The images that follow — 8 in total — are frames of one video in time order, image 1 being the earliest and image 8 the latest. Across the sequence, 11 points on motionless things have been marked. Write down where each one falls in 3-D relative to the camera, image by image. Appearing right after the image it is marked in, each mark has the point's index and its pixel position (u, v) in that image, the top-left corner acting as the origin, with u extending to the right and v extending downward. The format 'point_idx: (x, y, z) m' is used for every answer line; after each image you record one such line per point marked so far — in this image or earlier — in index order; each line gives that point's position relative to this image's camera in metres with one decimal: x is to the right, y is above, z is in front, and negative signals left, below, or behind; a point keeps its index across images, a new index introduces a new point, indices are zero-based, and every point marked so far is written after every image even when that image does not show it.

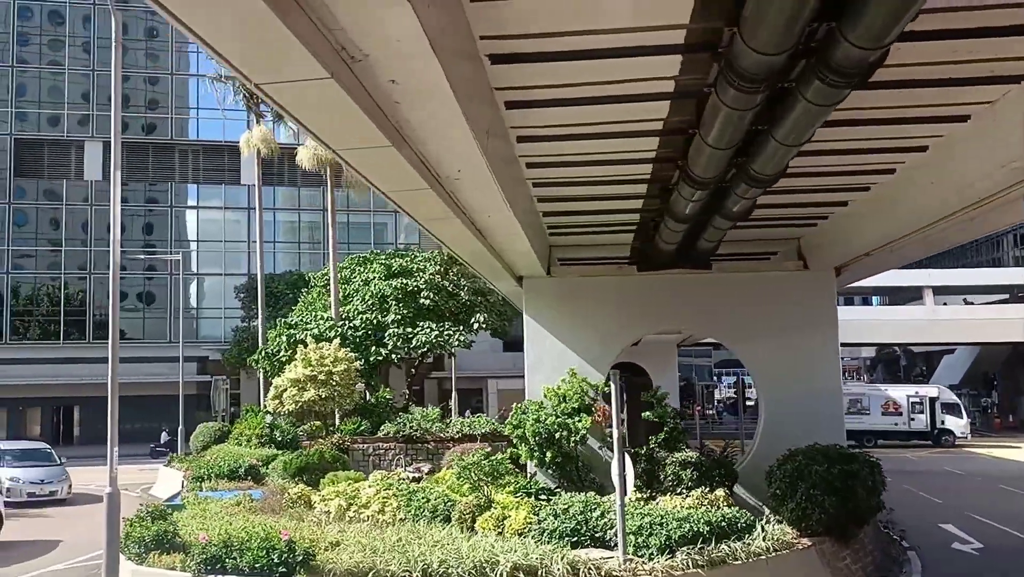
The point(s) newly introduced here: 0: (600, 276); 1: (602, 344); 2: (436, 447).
0: (+1.5, +0.2, +15.1) m
1: (+1.6, -1.0, +15.0) m
2: (-1.6, -3.4, +18.1) m
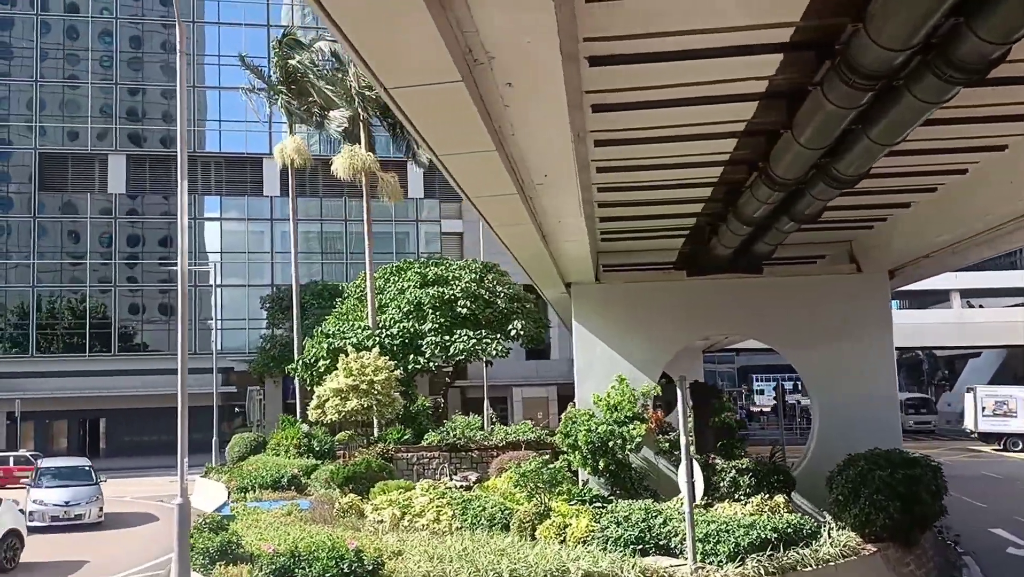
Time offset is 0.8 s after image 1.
0: (+2.4, +0.1, +15.0) m
1: (+2.5, -1.1, +14.9) m
2: (-0.7, -3.6, +18.0) m
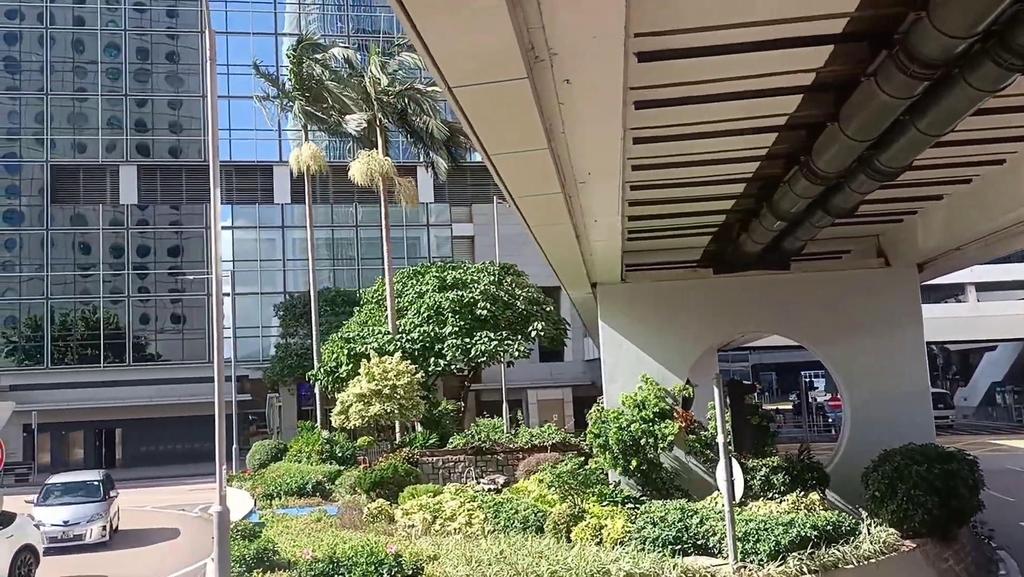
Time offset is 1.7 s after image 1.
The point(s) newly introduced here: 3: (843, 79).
0: (+2.9, +0.1, +14.9) m
1: (+3.0, -1.1, +14.8) m
2: (-0.1, -3.6, +17.9) m
3: (+2.7, +1.7, +6.8) m
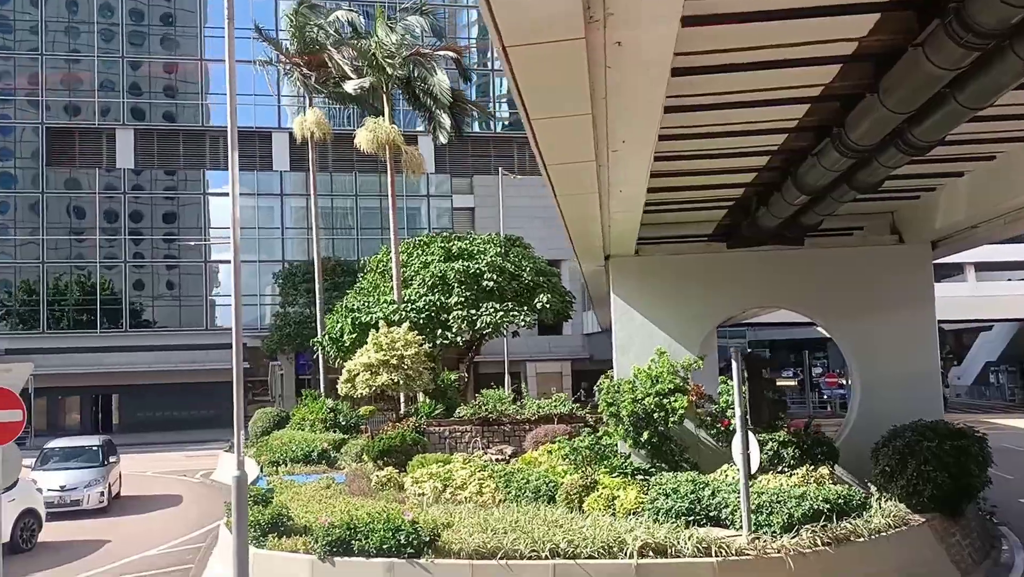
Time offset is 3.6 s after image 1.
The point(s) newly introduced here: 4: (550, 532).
0: (+3.1, +0.6, +14.9) m
1: (+3.1, -0.6, +14.8) m
2: (0.0, -3.0, +18.0) m
3: (+2.9, +1.9, +6.7) m
4: (+0.4, -3.0, +10.3) m
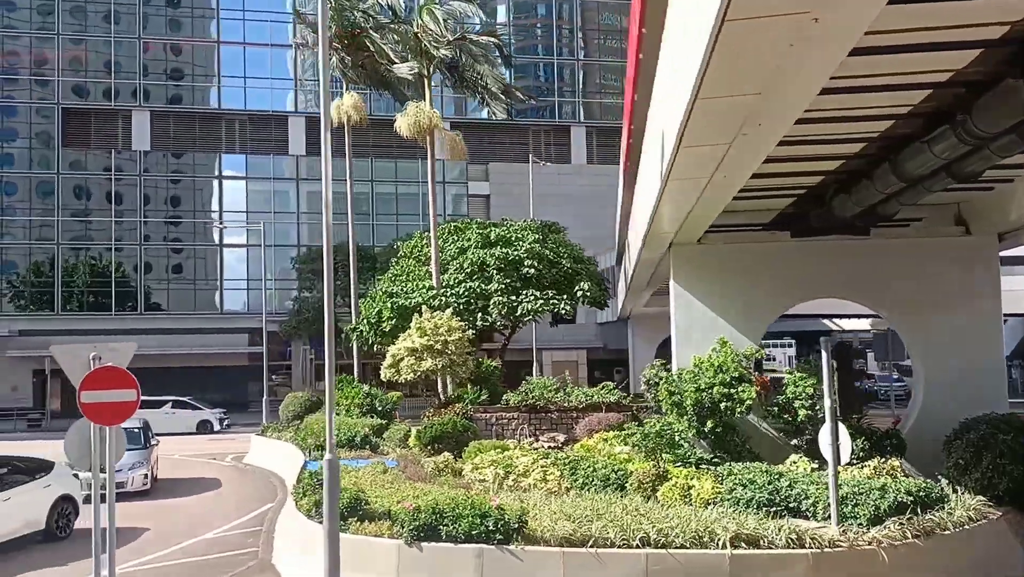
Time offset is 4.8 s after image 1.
0: (+4.1, +0.8, +14.7) m
1: (+4.2, -0.4, +14.6) m
2: (+1.0, -2.7, +17.9) m
3: (+4.1, +2.0, +6.5) m
4: (+1.5, -2.8, +10.2) m
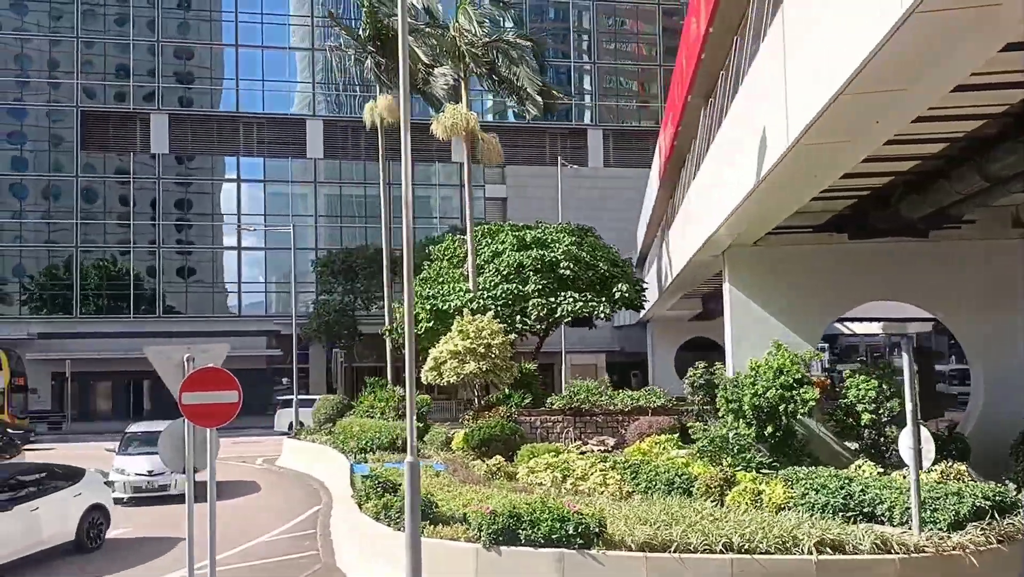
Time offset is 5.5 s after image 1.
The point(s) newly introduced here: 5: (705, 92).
0: (+5.1, +0.7, +14.6) m
1: (+5.1, -0.4, +14.5) m
2: (+2.0, -2.8, +17.8) m
3: (+5.0, +2.0, +6.4) m
4: (+2.4, -2.8, +10.1) m
5: (+3.5, +3.5, +15.1) m
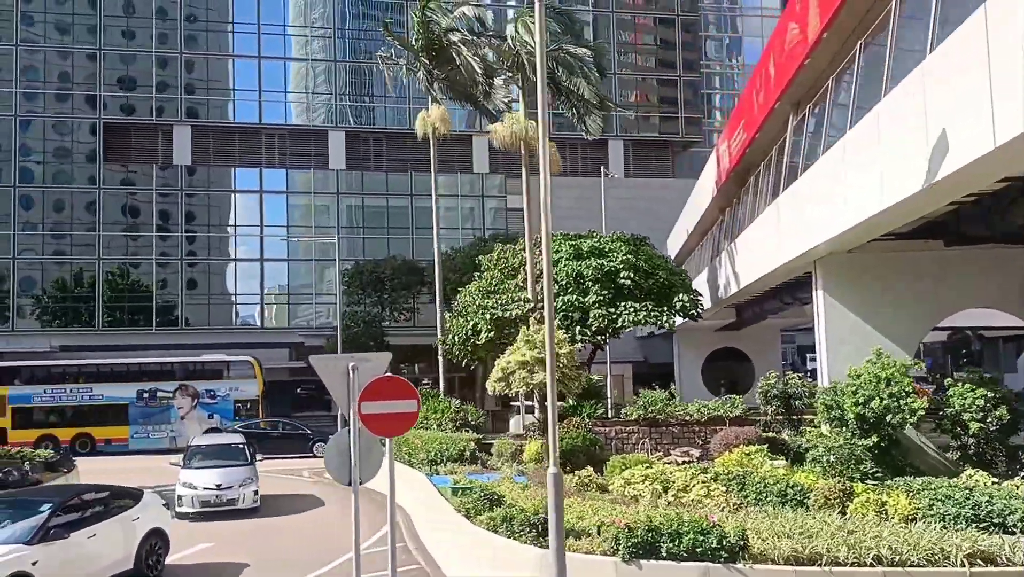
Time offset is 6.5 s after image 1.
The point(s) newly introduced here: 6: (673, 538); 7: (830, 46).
0: (+6.6, +0.6, +14.4) m
1: (+6.7, -0.6, +14.3) m
2: (+3.5, -3.0, +17.6) m
3: (+6.5, +1.9, +6.2) m
4: (+4.0, -2.9, +9.9) m
5: (+5.0, +3.4, +15.0) m
6: (+1.8, -2.8, +9.5) m
7: (+4.7, +3.6, +12.6) m
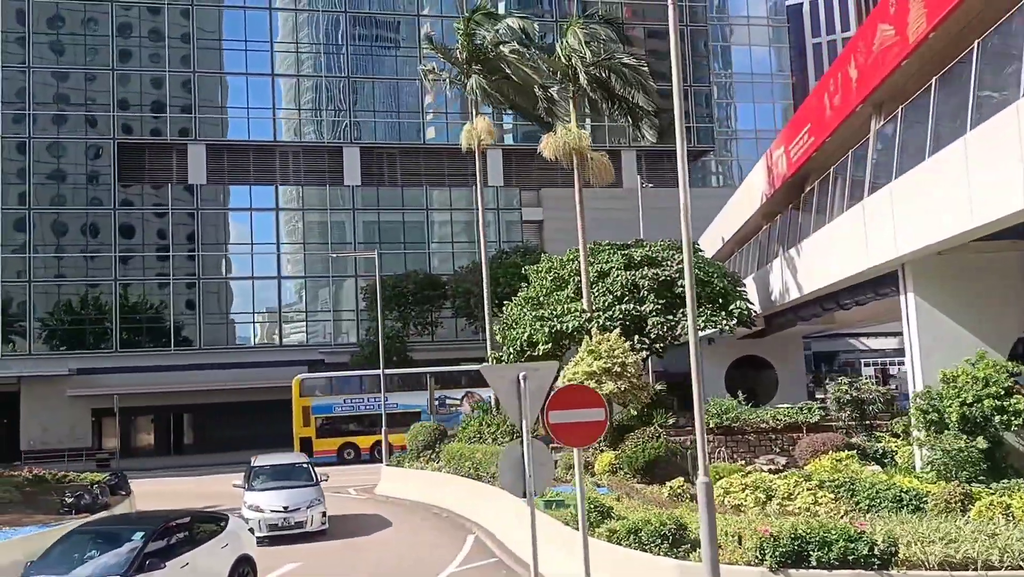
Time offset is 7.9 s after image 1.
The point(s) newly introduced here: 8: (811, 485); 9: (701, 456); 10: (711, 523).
0: (+8.1, +0.6, +14.3) m
1: (+8.2, -0.6, +14.2) m
2: (+5.1, -3.1, +17.4) m
3: (+8.1, +2.1, +6.2) m
4: (+5.6, -2.9, +9.7) m
5: (+6.4, +3.3, +14.9) m
6: (+3.4, -2.8, +9.4) m
7: (+6.2, +3.6, +12.6) m
8: (+4.7, -3.0, +13.2) m
9: (+2.0, -1.8, +9.1) m
10: (+2.1, -2.5, +8.9) m
